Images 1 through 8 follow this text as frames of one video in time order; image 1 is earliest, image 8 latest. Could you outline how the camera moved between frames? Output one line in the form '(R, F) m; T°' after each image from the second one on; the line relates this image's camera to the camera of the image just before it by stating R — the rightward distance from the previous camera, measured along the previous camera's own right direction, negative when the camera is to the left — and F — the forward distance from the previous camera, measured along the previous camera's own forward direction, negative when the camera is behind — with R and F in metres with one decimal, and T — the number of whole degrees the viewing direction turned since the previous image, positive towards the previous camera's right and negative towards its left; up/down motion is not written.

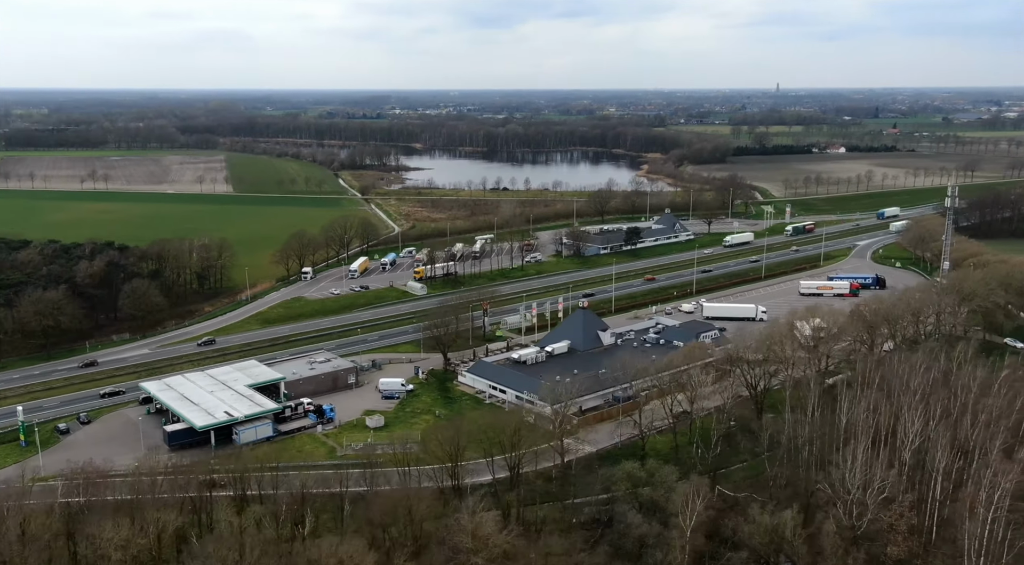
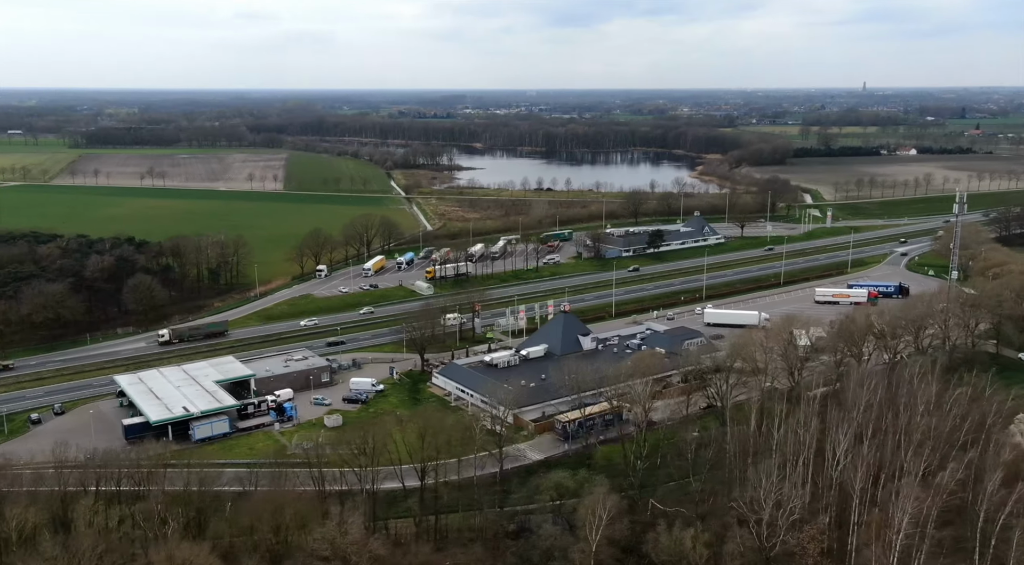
(+4.6, +0.6) m; -5°
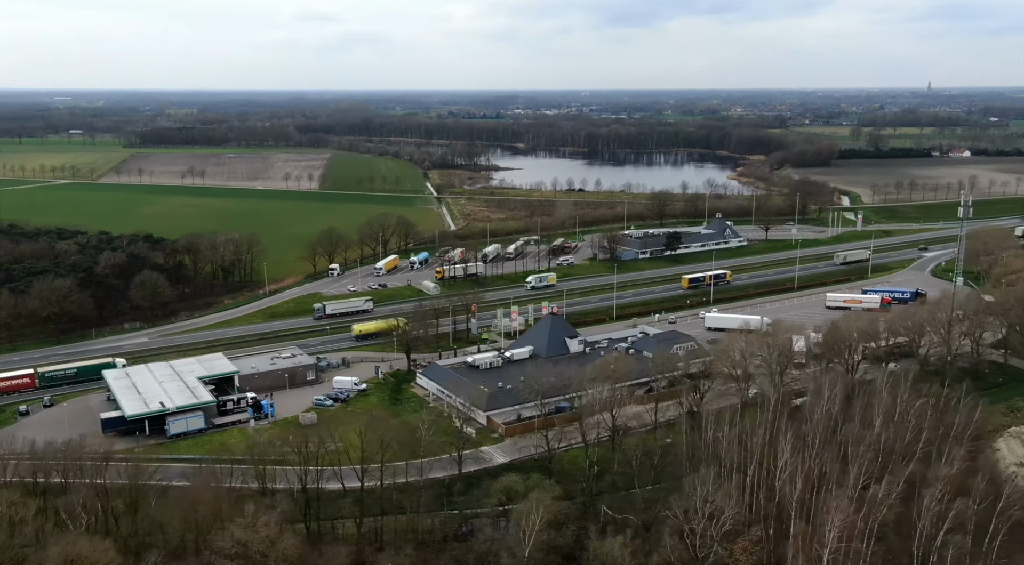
(+3.1, +0.3) m; -4°
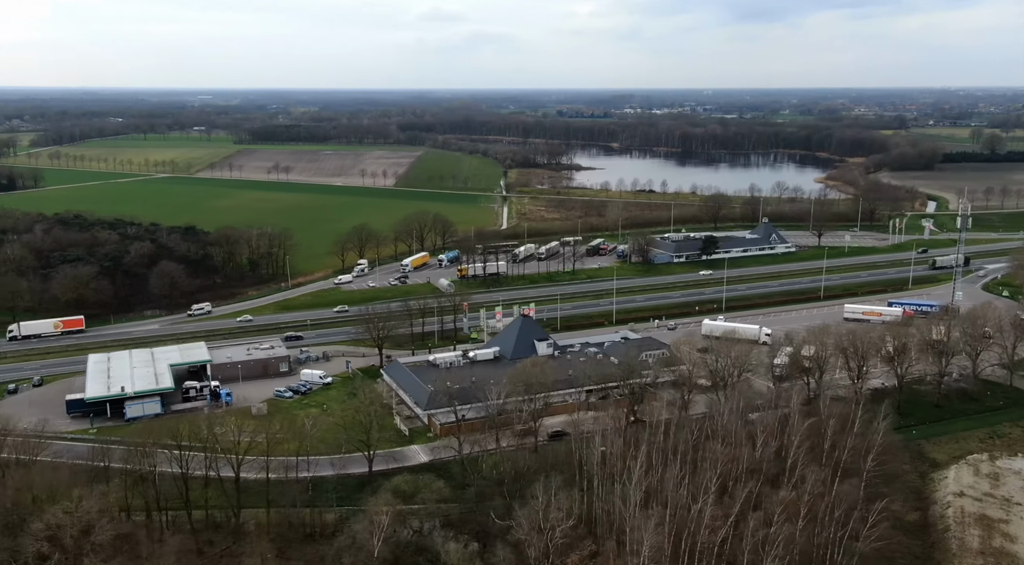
(+6.9, +0.5) m; -8°
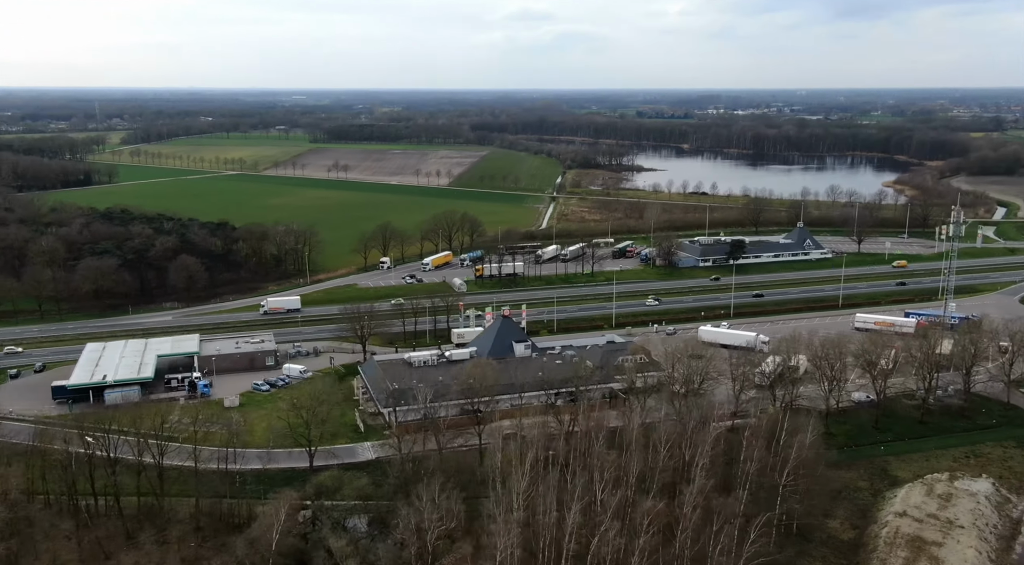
(+5.0, +0.2) m; -6°
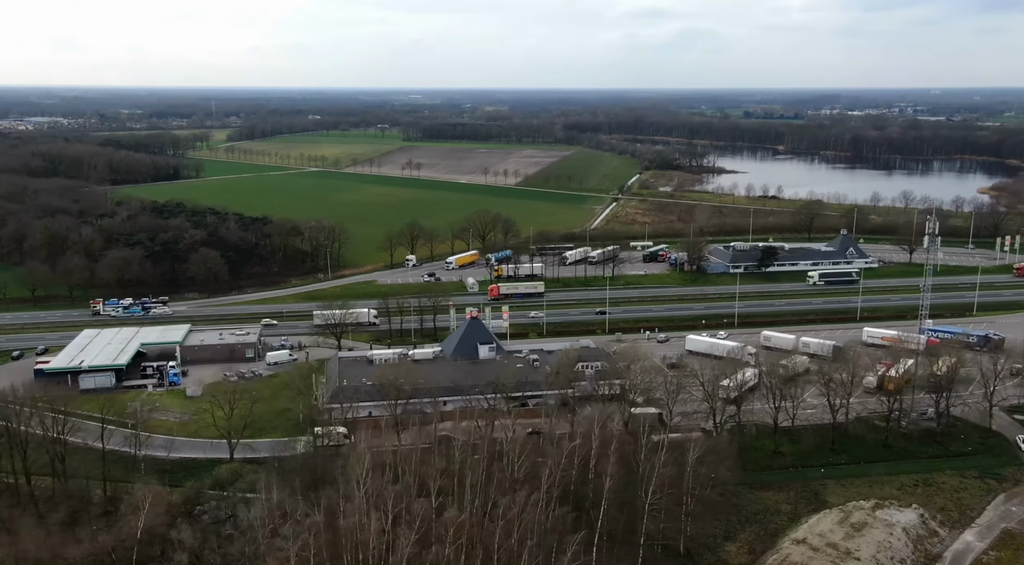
(+6.8, +0.7) m; -7°
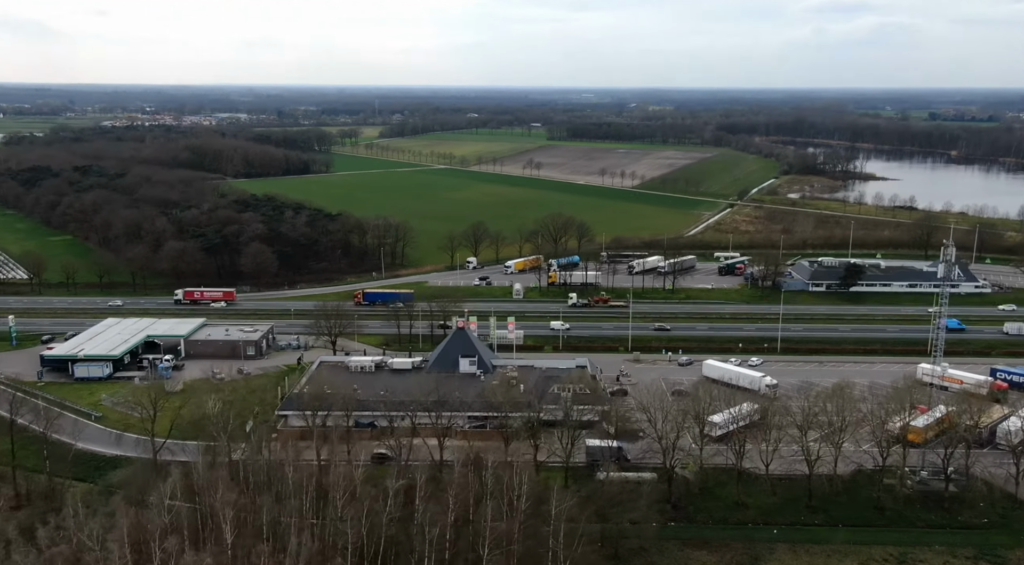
(+7.9, +3.4) m; -11°
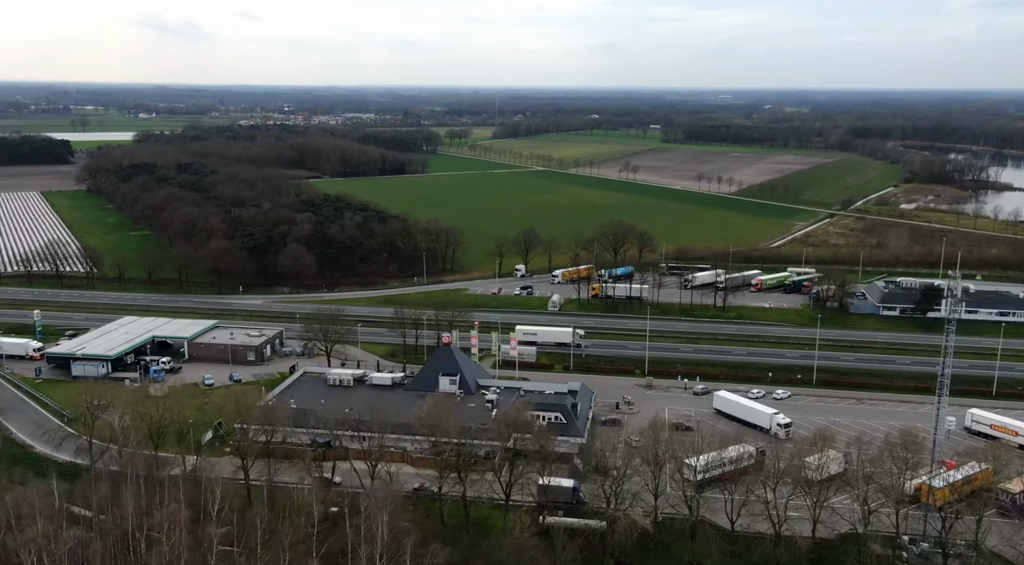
(+5.8, +3.2) m; -9°
